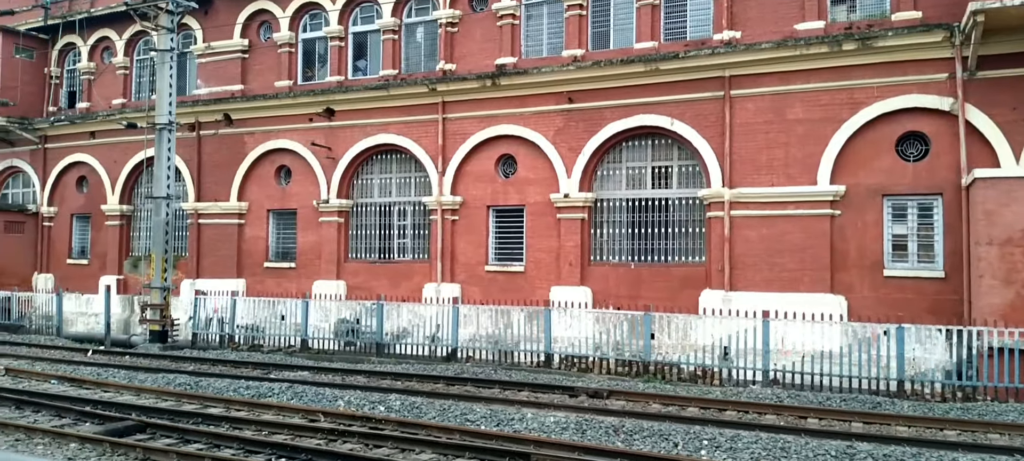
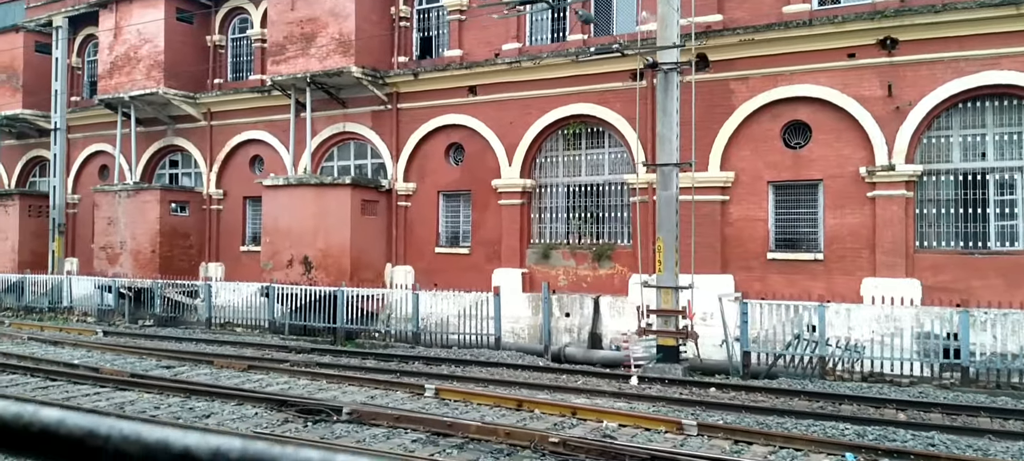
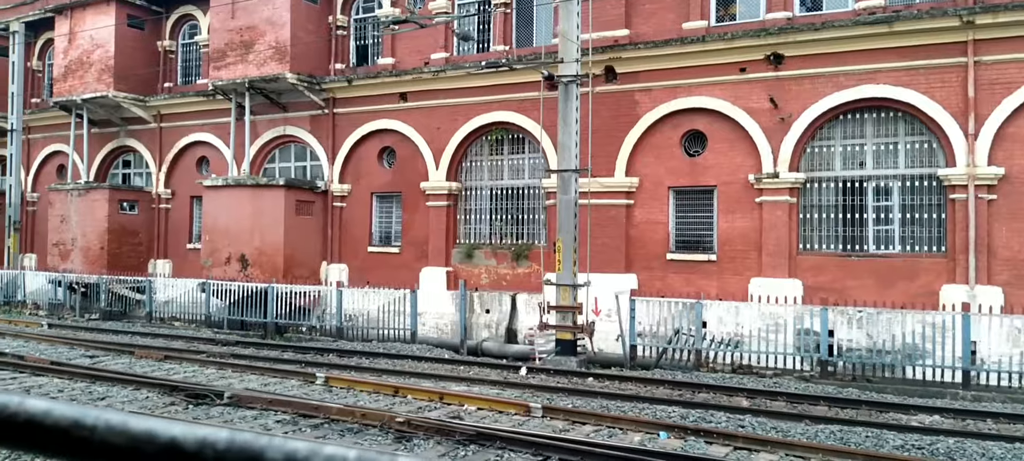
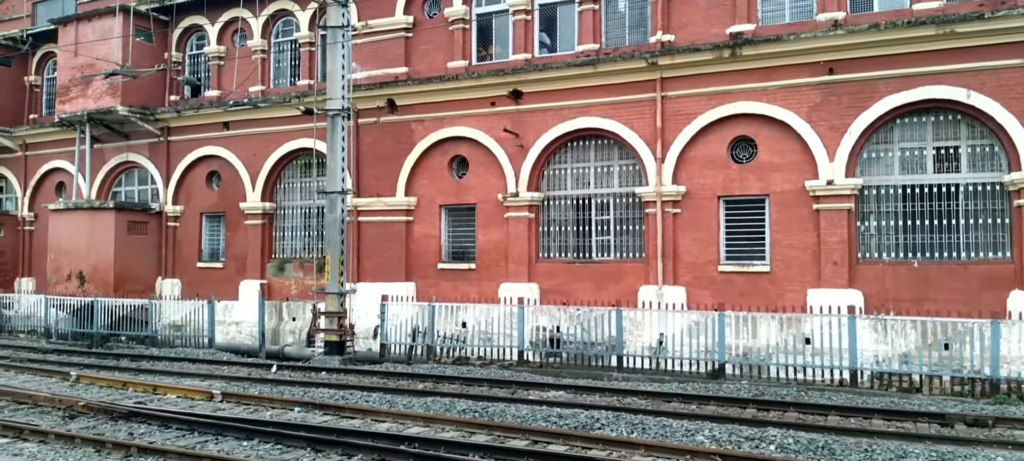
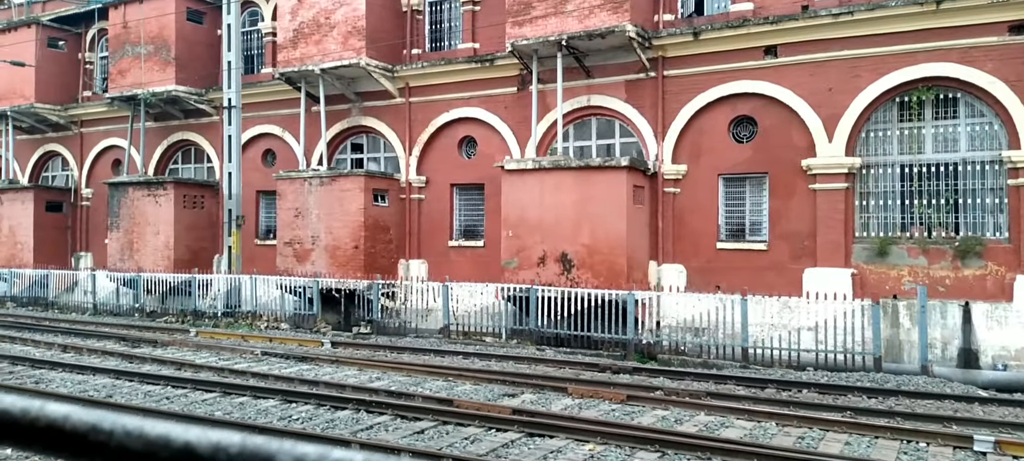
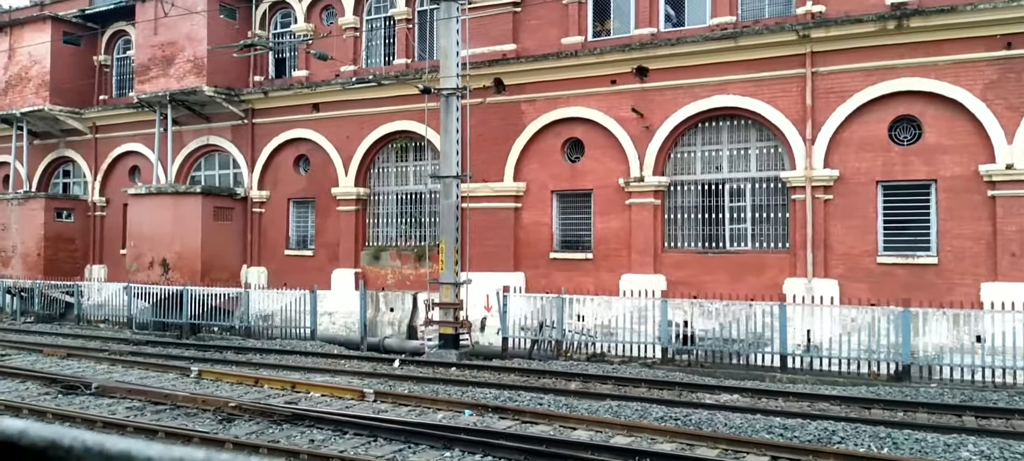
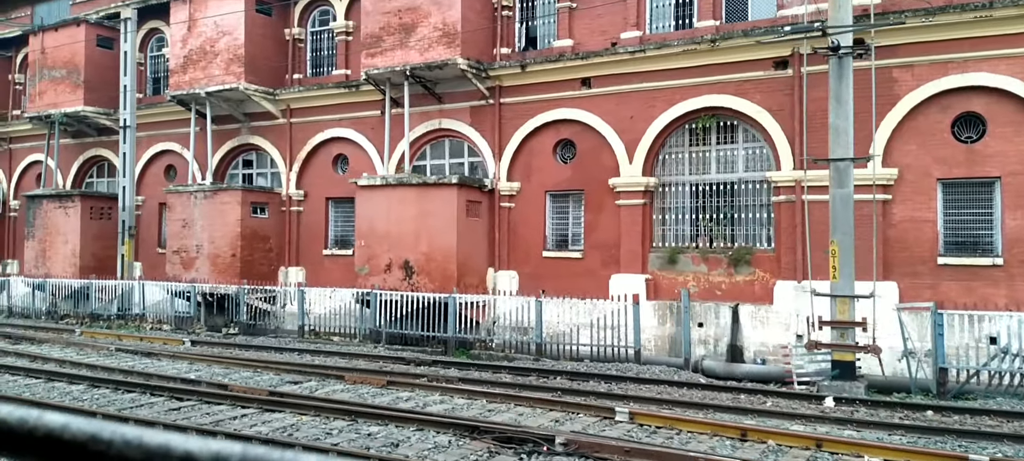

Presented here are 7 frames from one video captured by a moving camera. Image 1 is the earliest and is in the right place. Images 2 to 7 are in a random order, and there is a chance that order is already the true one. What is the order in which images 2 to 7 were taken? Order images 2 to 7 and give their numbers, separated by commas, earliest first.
4, 6, 3, 2, 7, 5
